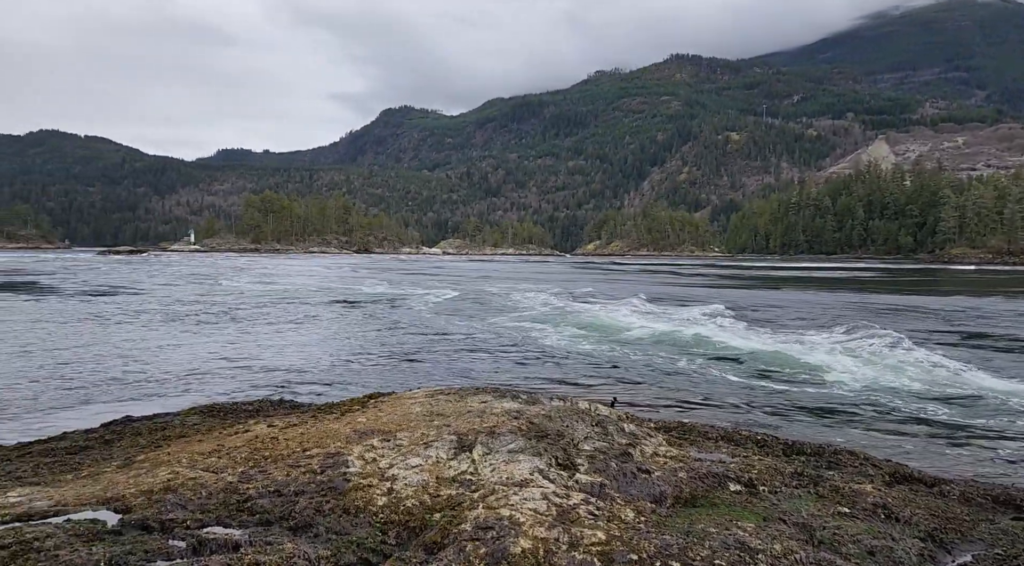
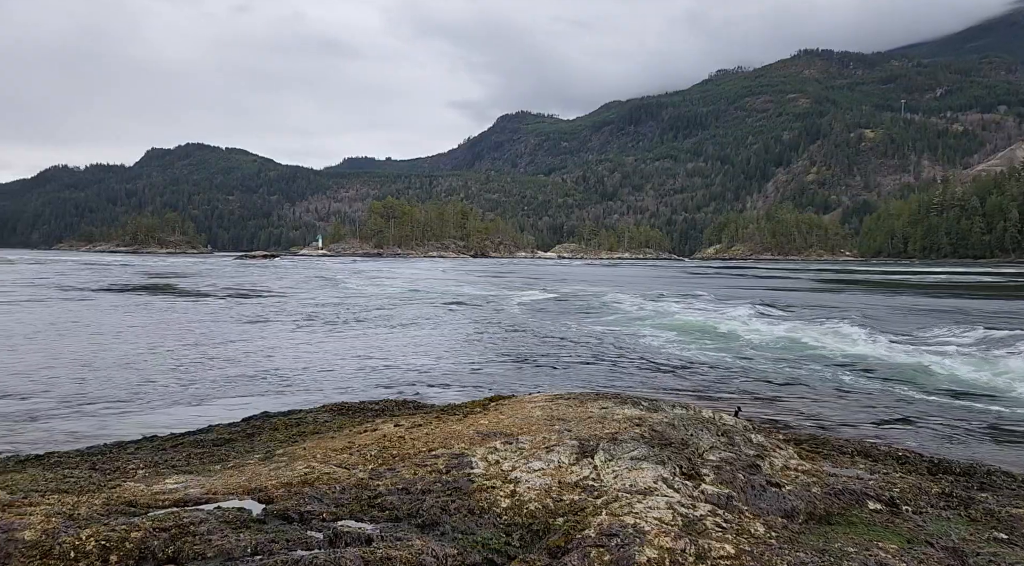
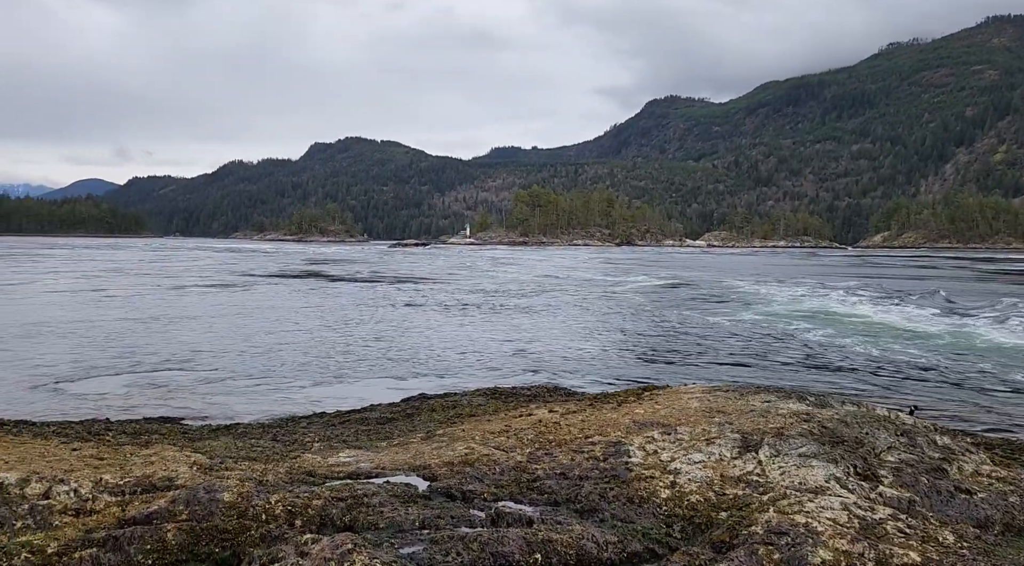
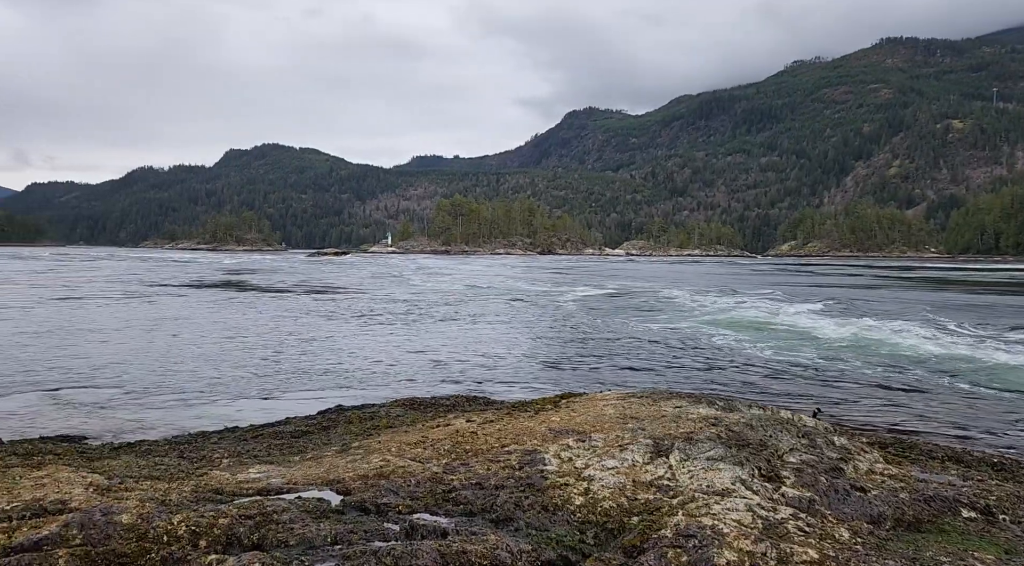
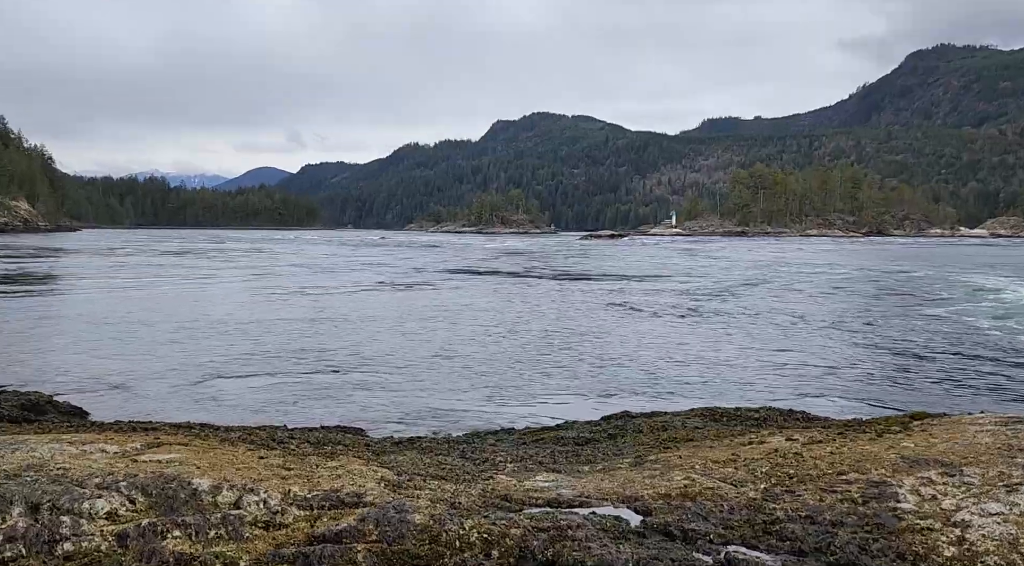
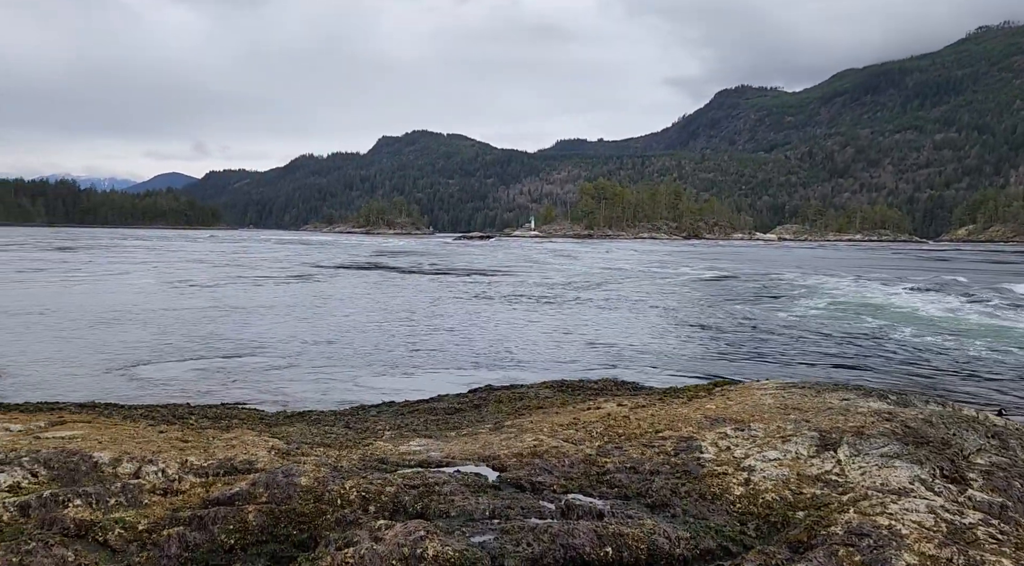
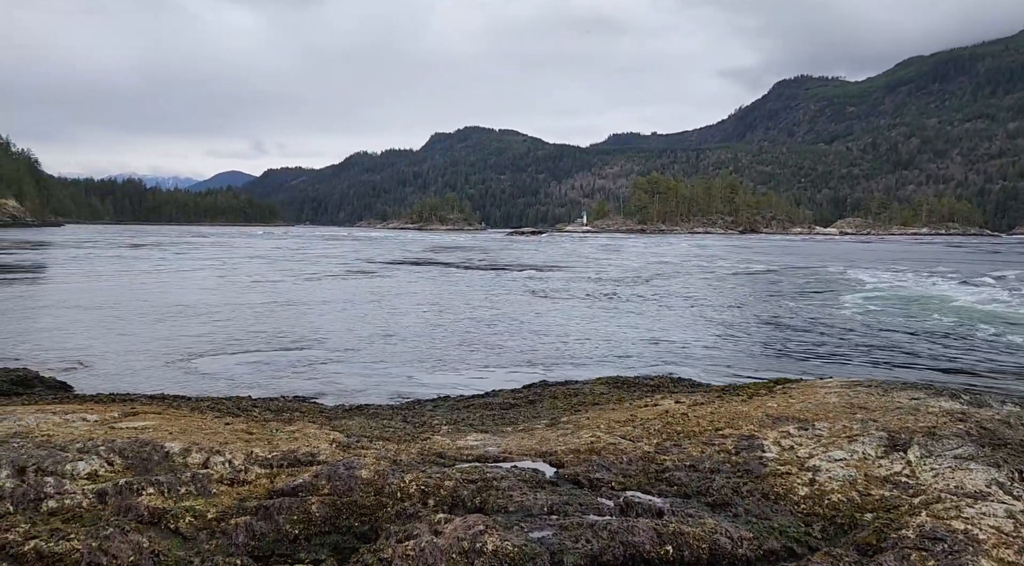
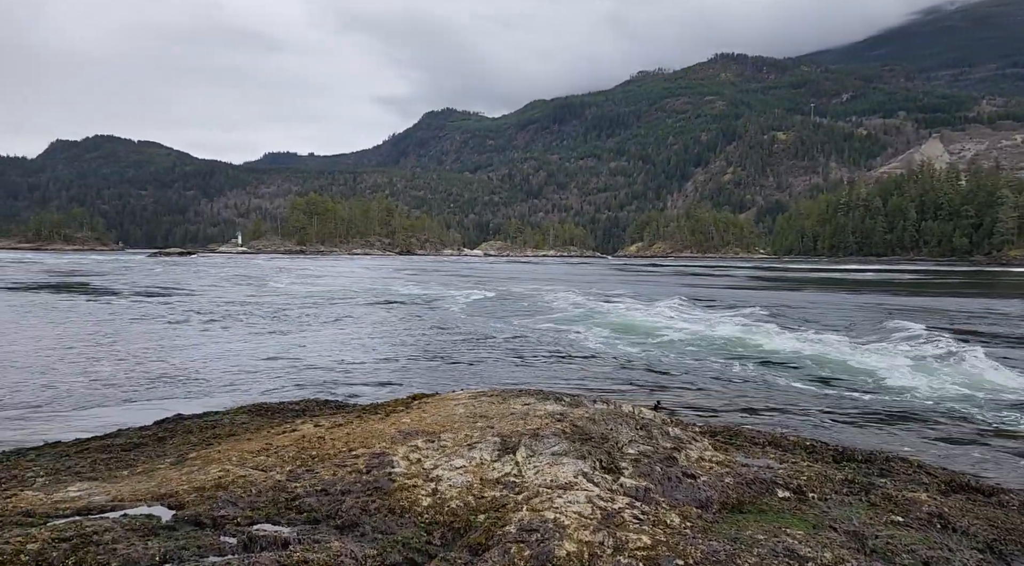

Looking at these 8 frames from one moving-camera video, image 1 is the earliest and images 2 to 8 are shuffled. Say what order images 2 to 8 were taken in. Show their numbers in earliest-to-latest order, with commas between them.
8, 2, 4, 3, 6, 7, 5
